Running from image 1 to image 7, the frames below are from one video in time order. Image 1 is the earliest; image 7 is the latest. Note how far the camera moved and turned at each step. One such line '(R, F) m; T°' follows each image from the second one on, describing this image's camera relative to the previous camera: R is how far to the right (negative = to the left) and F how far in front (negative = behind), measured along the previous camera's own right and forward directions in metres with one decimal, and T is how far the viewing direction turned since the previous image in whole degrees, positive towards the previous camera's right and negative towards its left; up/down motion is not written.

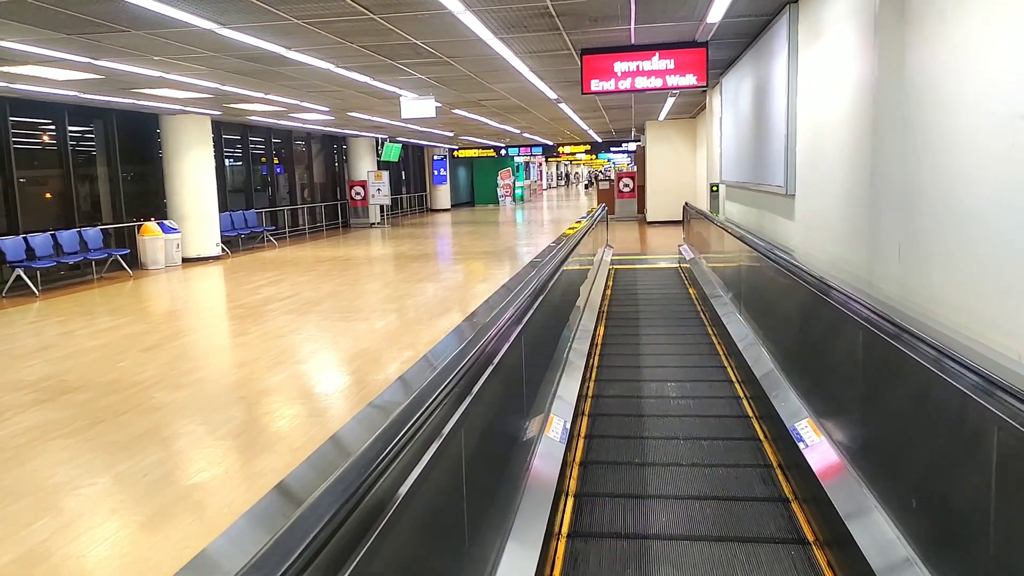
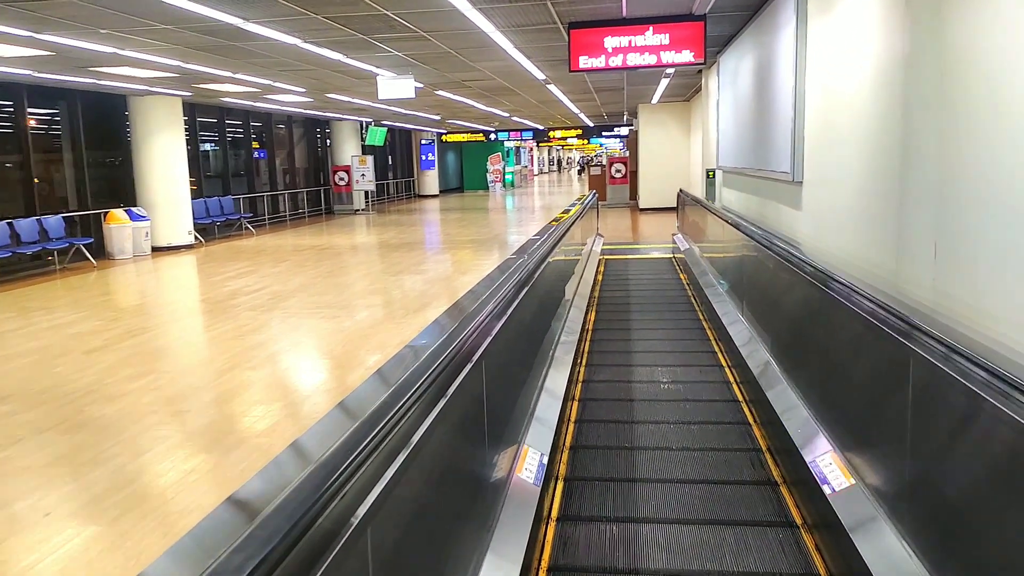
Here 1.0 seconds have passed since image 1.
(+0.1, +0.4) m; +1°
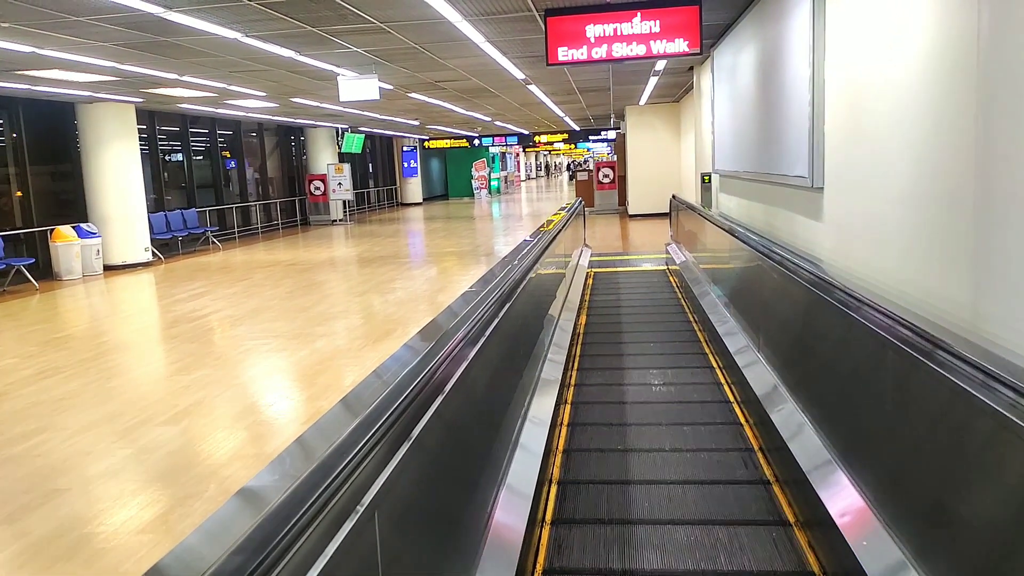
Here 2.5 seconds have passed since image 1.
(+0.1, +0.7) m; +1°
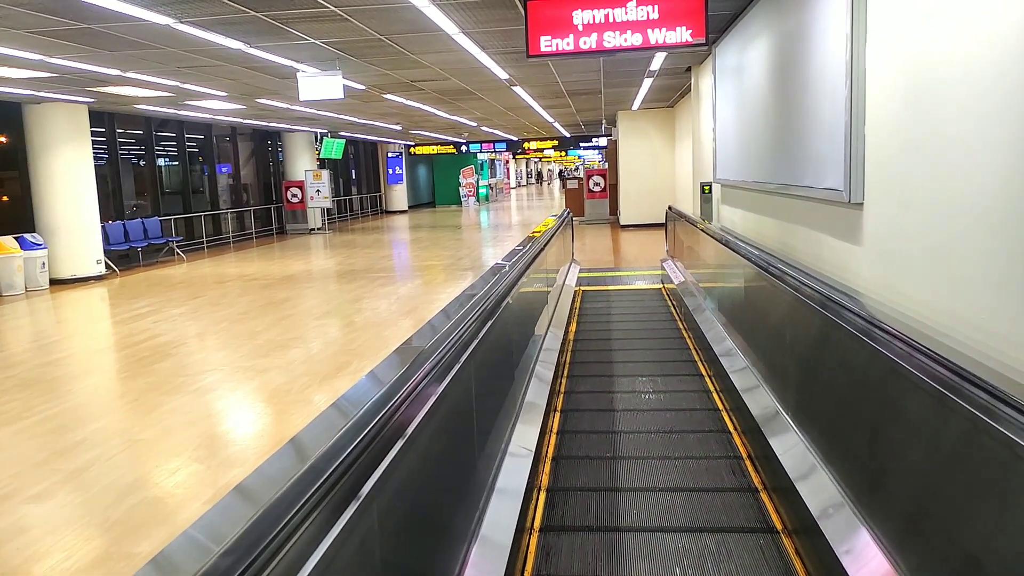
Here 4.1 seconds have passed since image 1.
(+0.1, +0.7) m; +1°
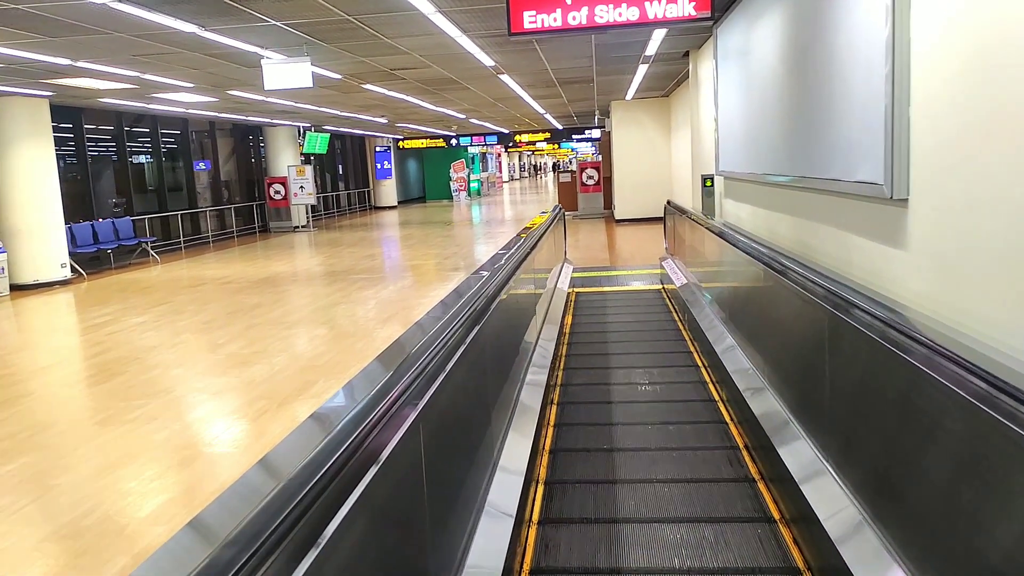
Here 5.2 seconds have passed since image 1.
(+0.1, +0.5) m; 0°
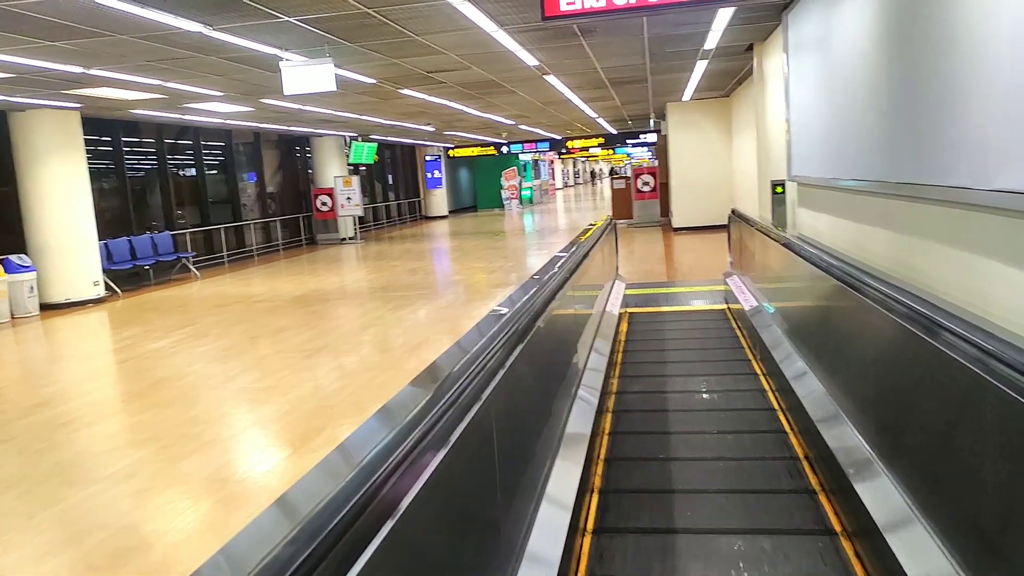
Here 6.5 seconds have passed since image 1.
(+0.1, +0.6) m; -4°
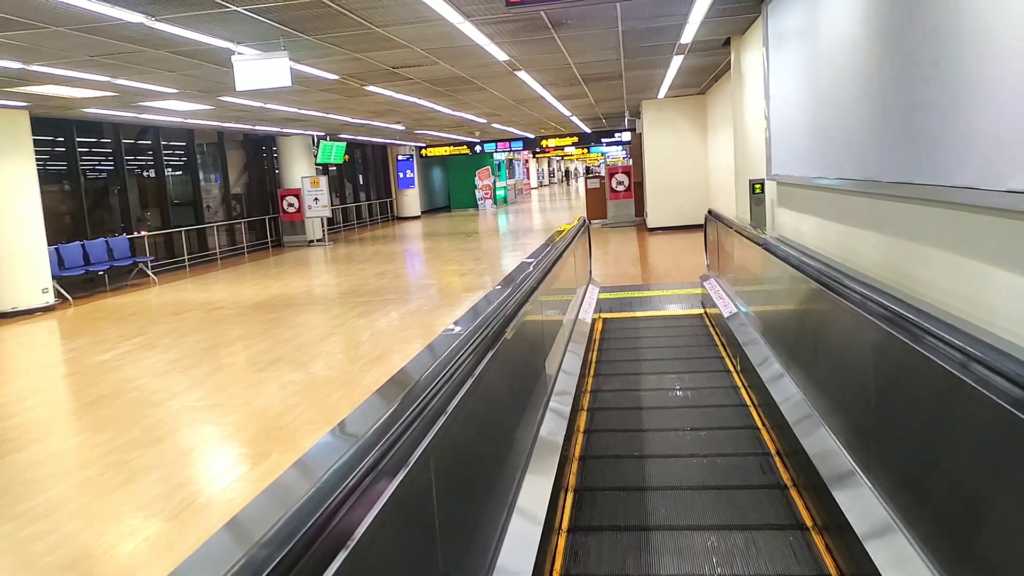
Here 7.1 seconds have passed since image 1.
(0.0, +0.3) m; +2°
